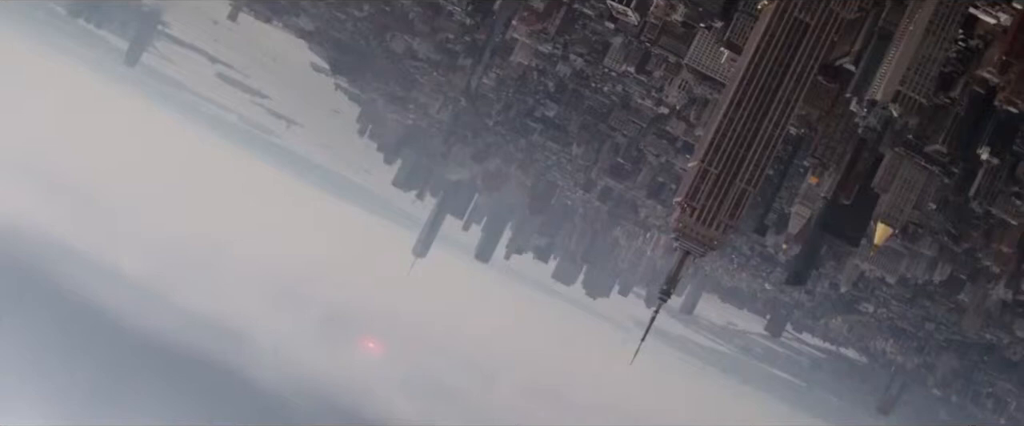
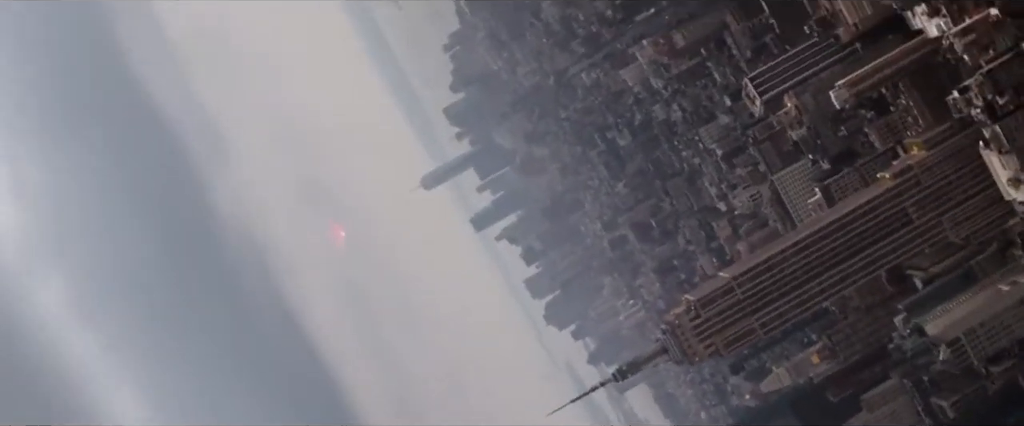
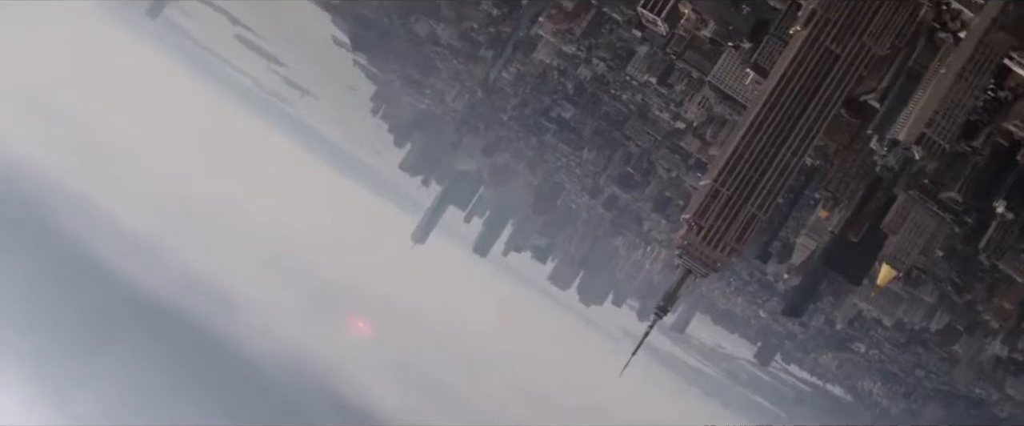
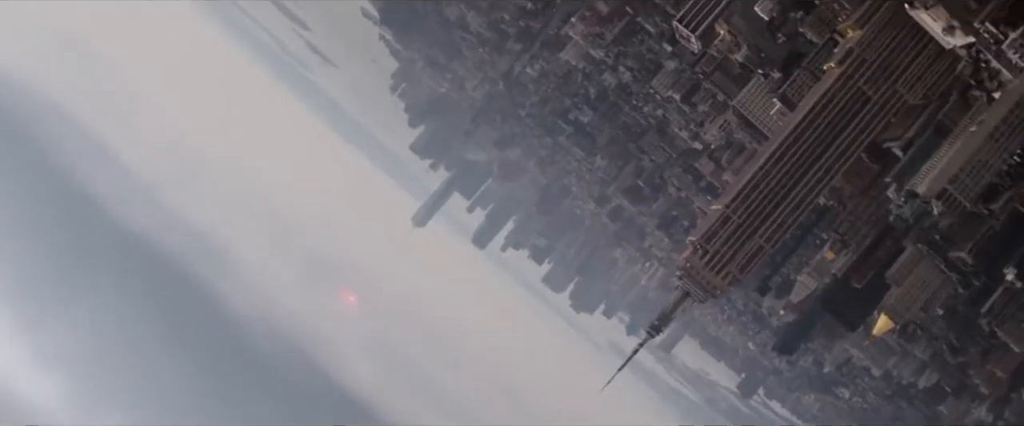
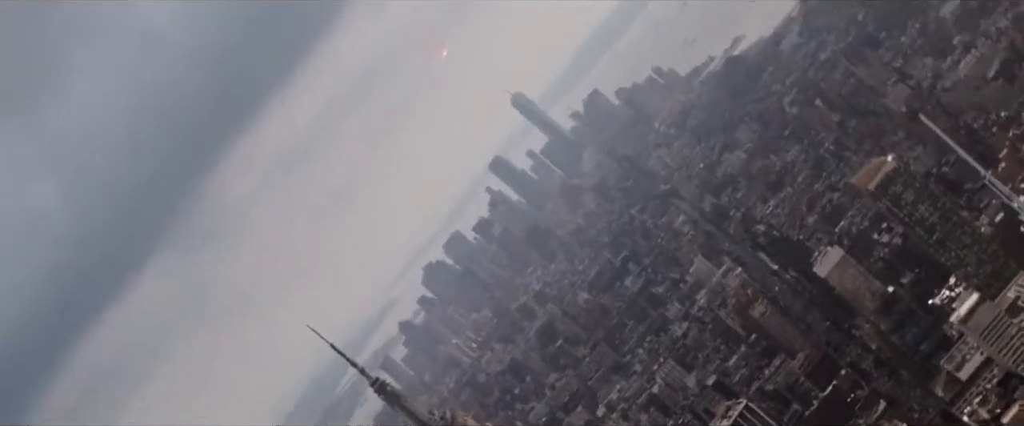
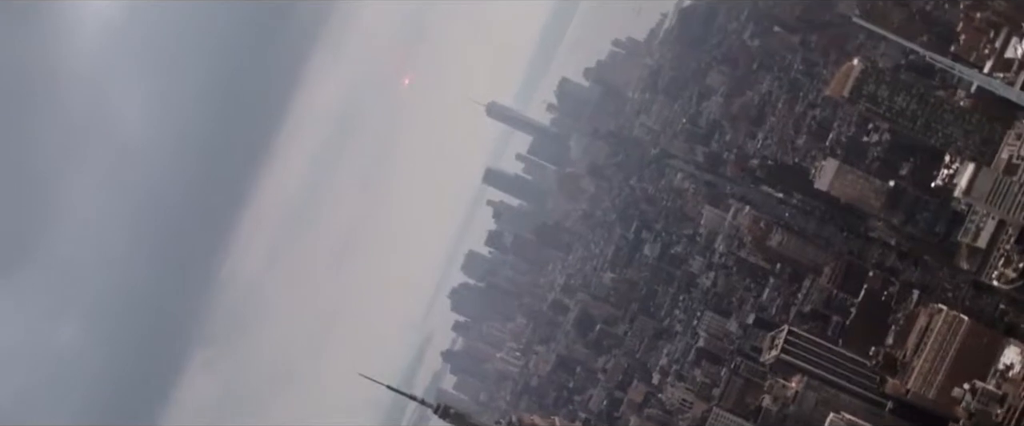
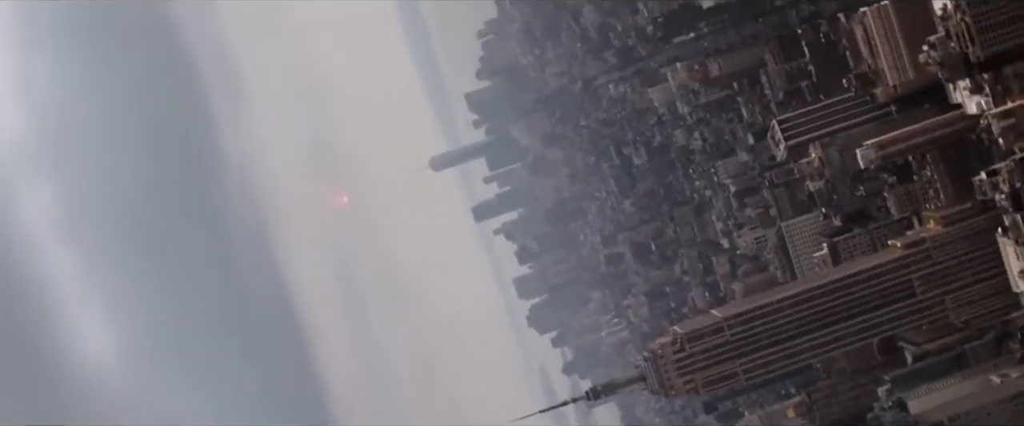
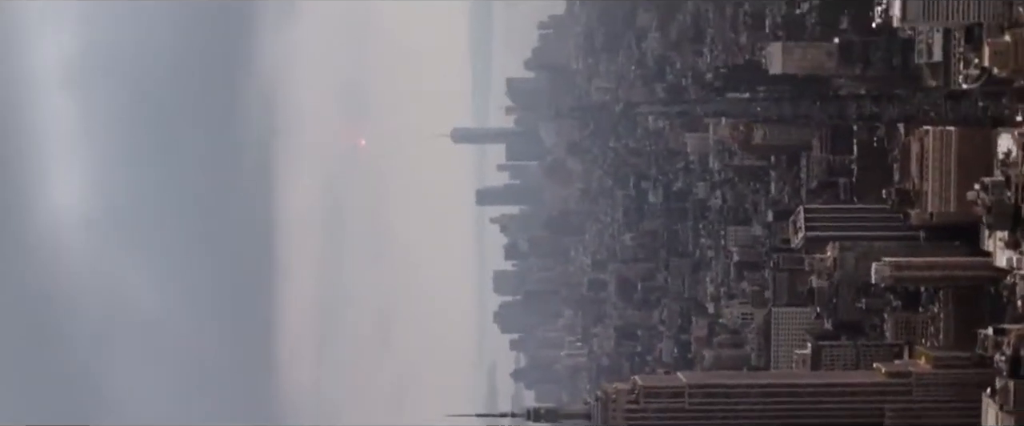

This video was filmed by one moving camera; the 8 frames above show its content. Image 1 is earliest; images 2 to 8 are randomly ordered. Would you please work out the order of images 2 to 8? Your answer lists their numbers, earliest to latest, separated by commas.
3, 4, 2, 7, 8, 6, 5
